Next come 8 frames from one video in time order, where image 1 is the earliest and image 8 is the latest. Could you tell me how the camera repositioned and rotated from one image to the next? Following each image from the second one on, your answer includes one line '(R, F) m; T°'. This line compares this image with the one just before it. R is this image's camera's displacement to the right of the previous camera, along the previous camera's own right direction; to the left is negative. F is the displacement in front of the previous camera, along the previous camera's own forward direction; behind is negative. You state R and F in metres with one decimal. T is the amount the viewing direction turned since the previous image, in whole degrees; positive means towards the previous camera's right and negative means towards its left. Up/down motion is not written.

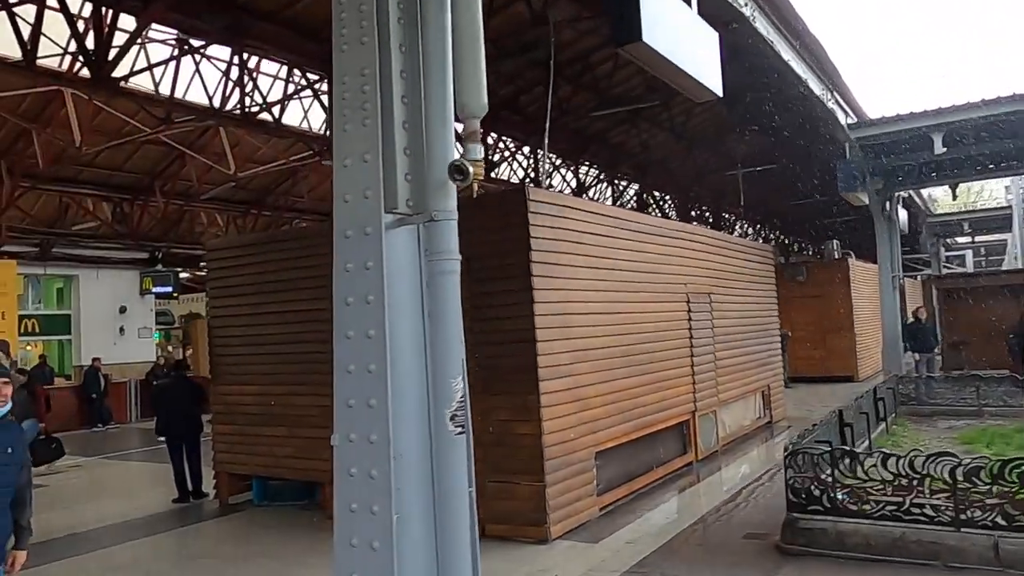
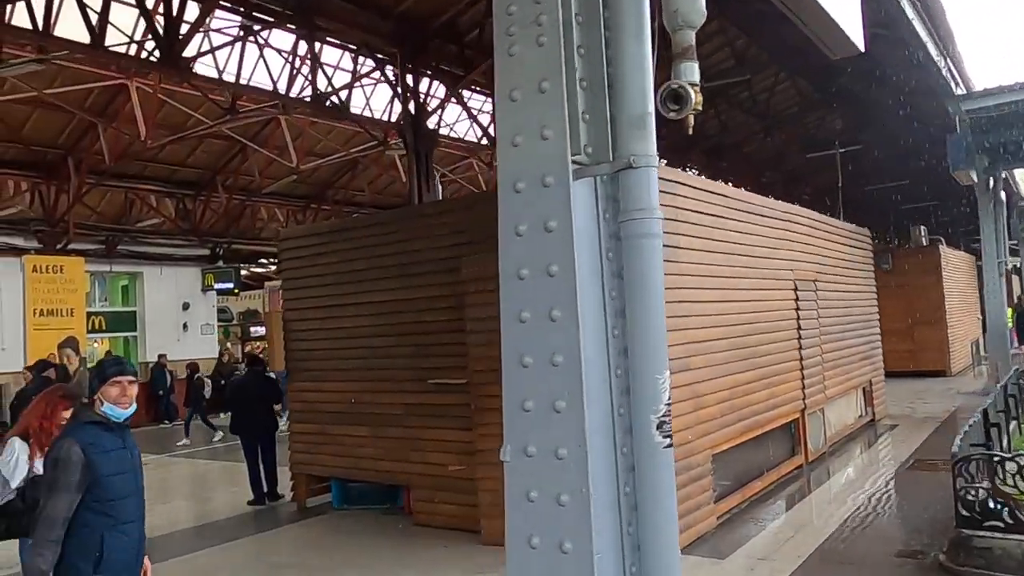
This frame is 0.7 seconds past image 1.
(-0.5, +0.6) m; -4°
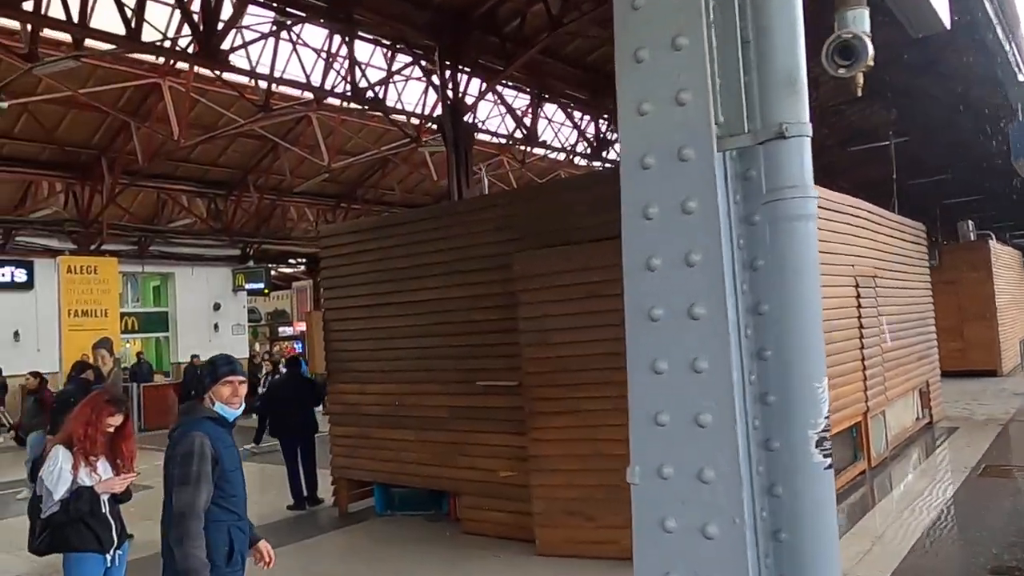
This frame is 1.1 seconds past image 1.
(-0.2, +0.3) m; -2°
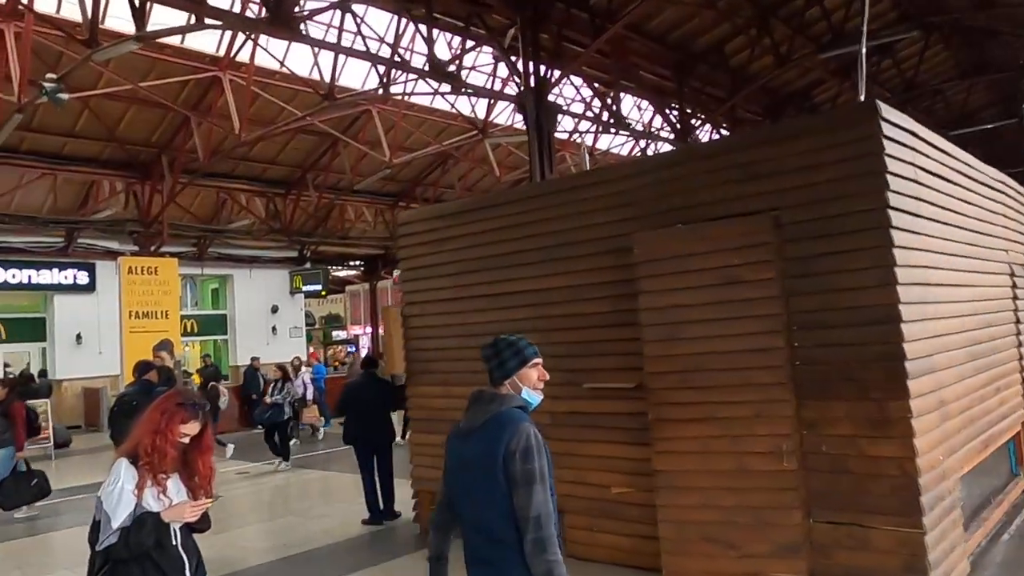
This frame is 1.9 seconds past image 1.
(-0.5, +0.8) m; -4°
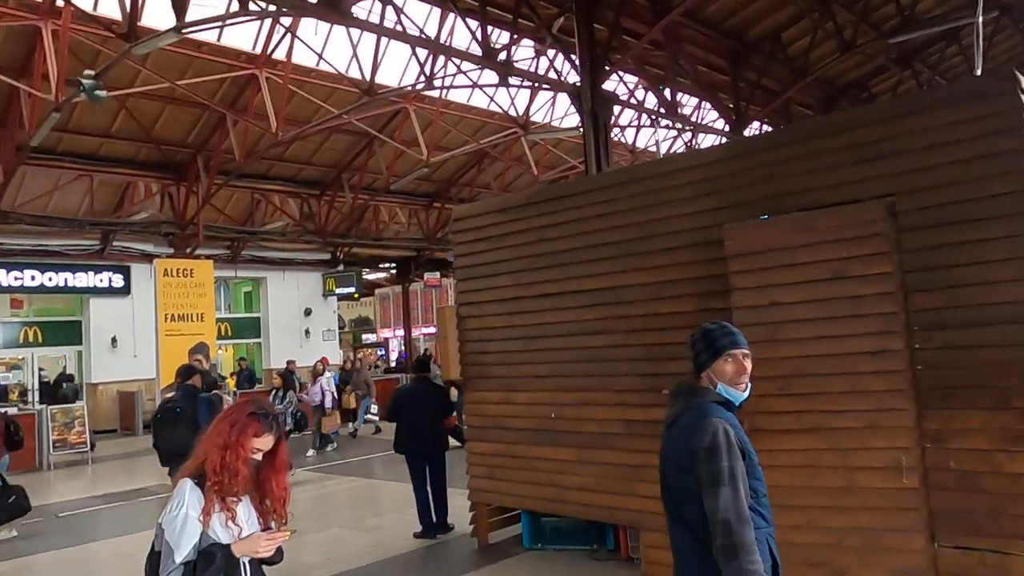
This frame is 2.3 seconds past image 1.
(-0.3, +0.4) m; -2°
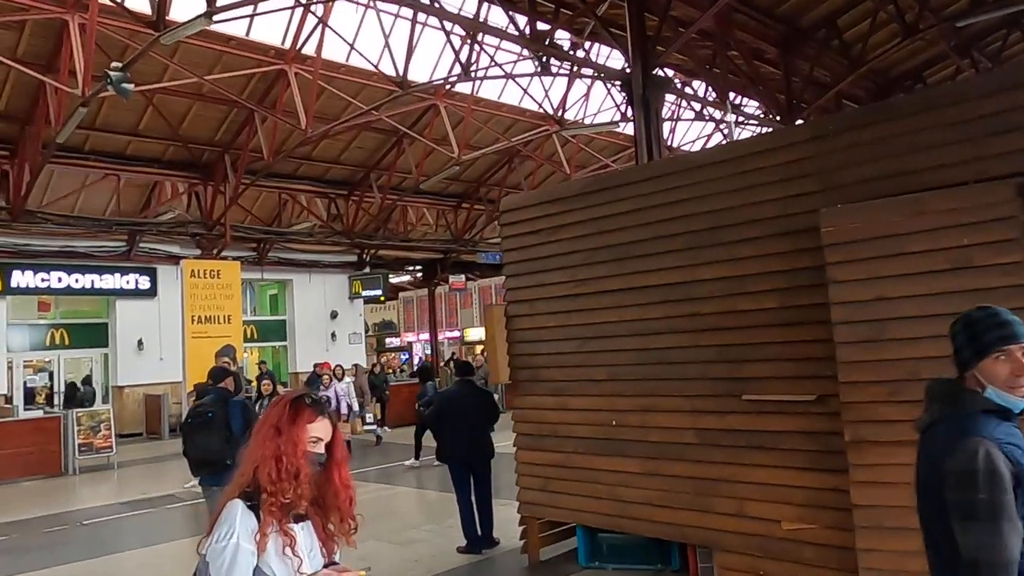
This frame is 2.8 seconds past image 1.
(-0.3, +0.5) m; -2°
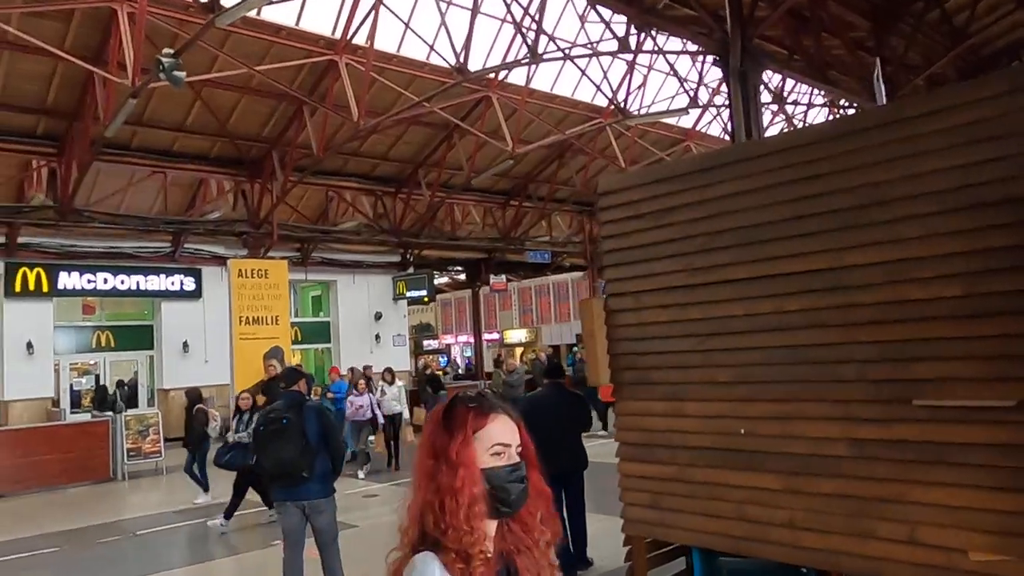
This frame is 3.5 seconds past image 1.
(-0.5, +0.6) m; -2°
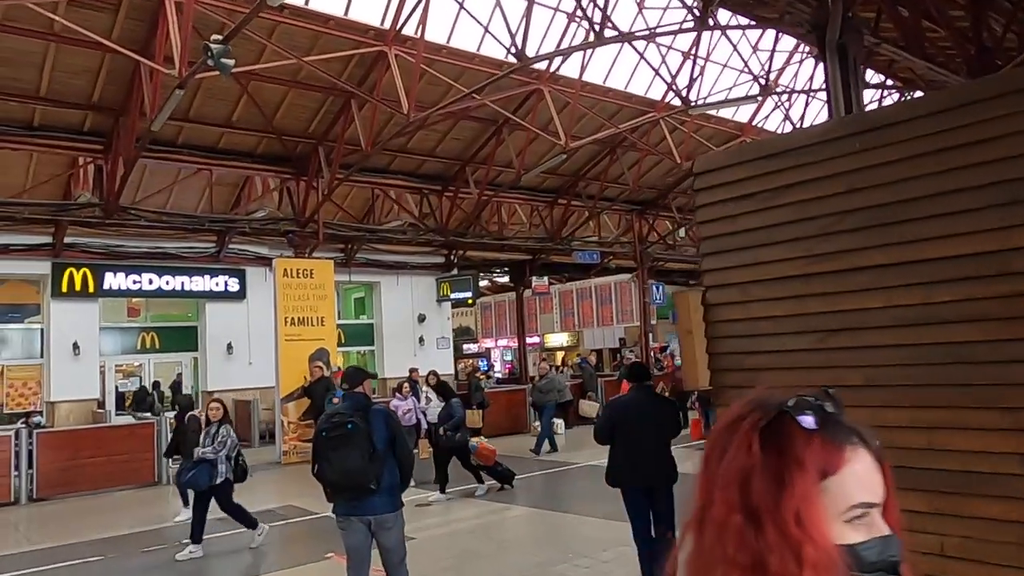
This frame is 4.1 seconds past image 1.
(-0.3, +0.6) m; -3°
